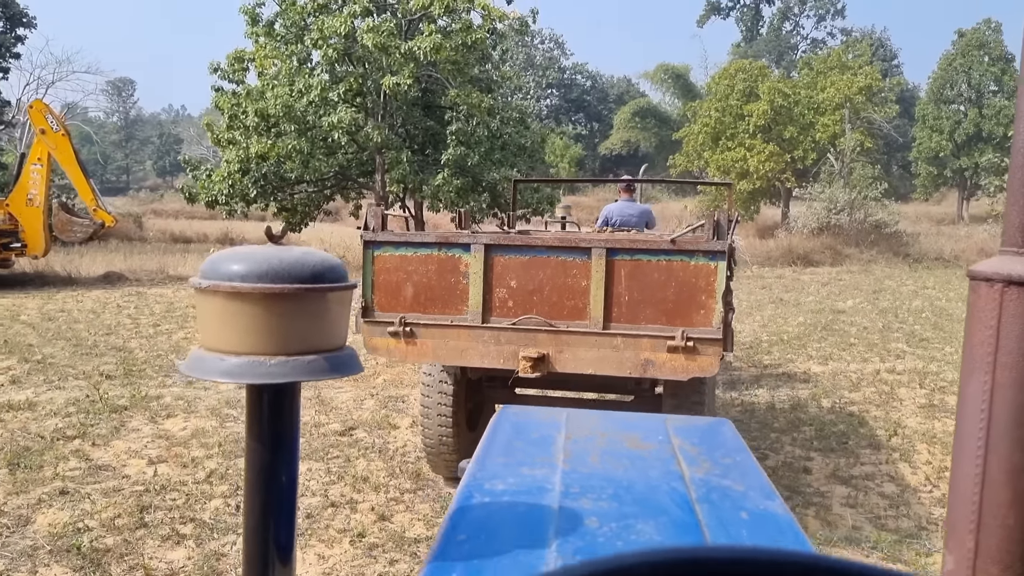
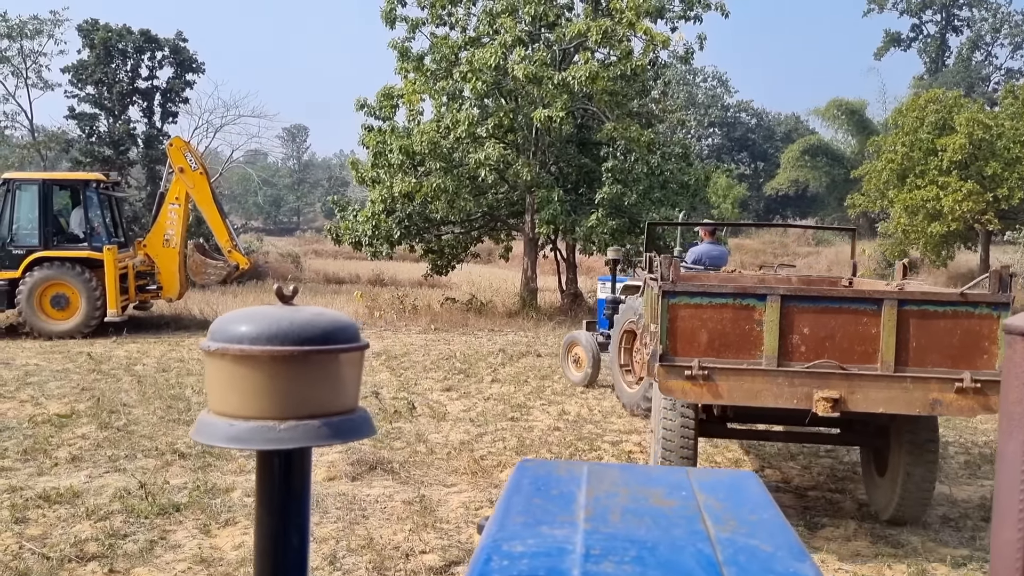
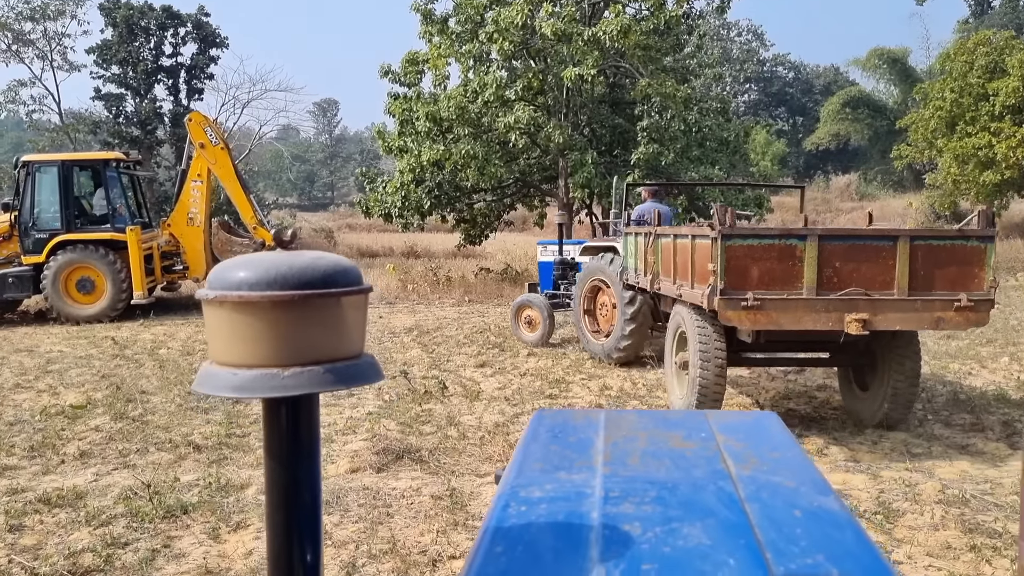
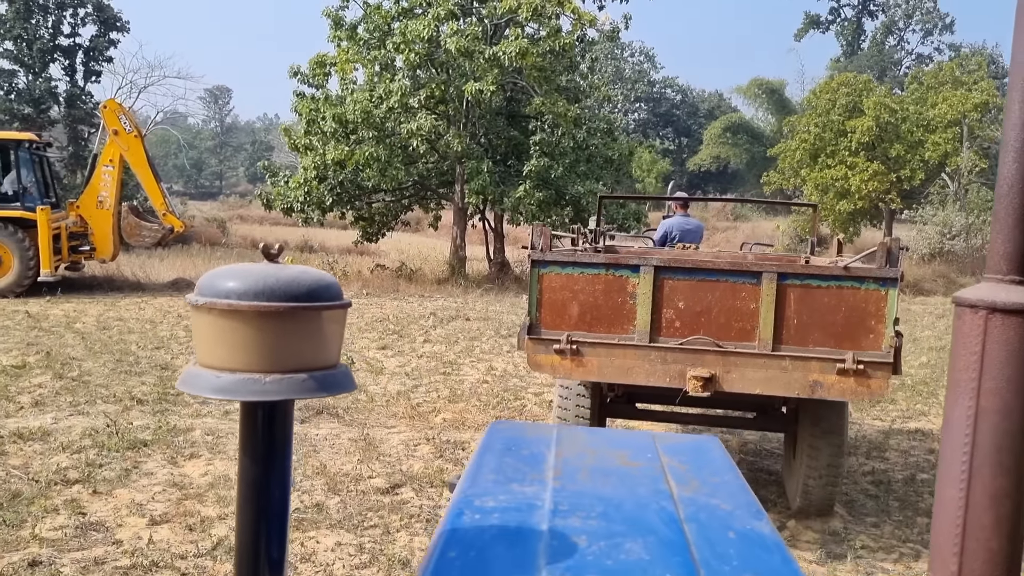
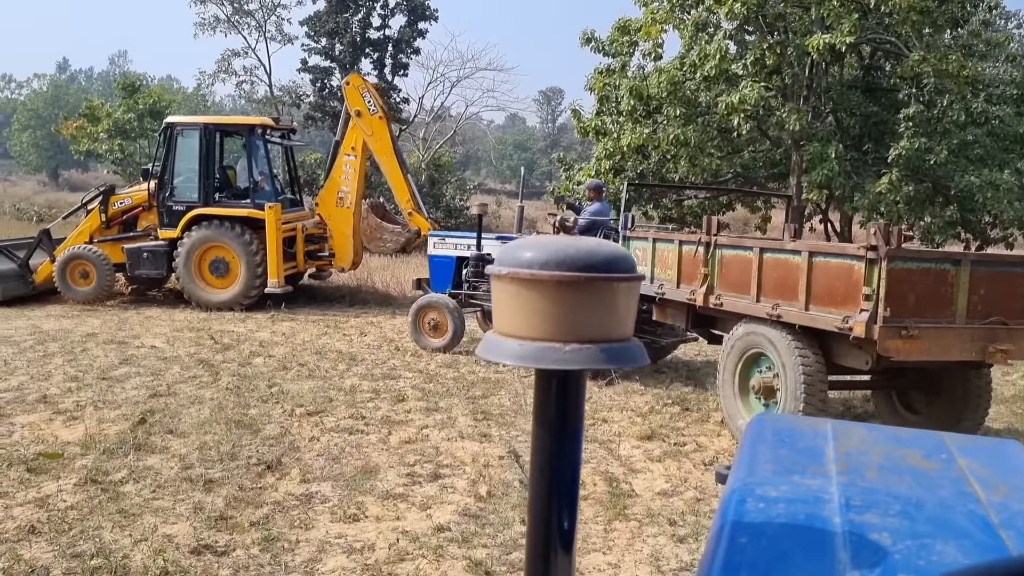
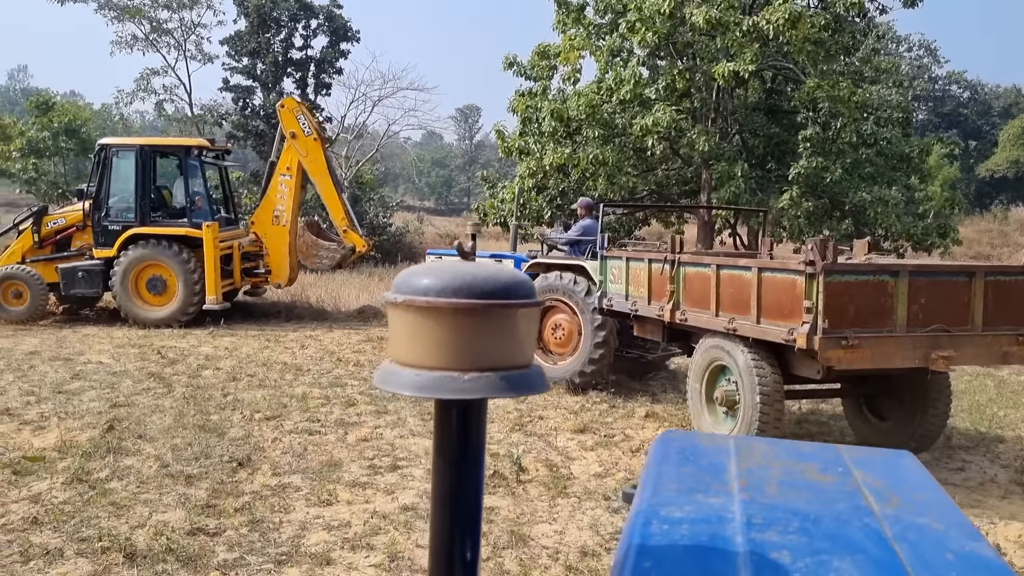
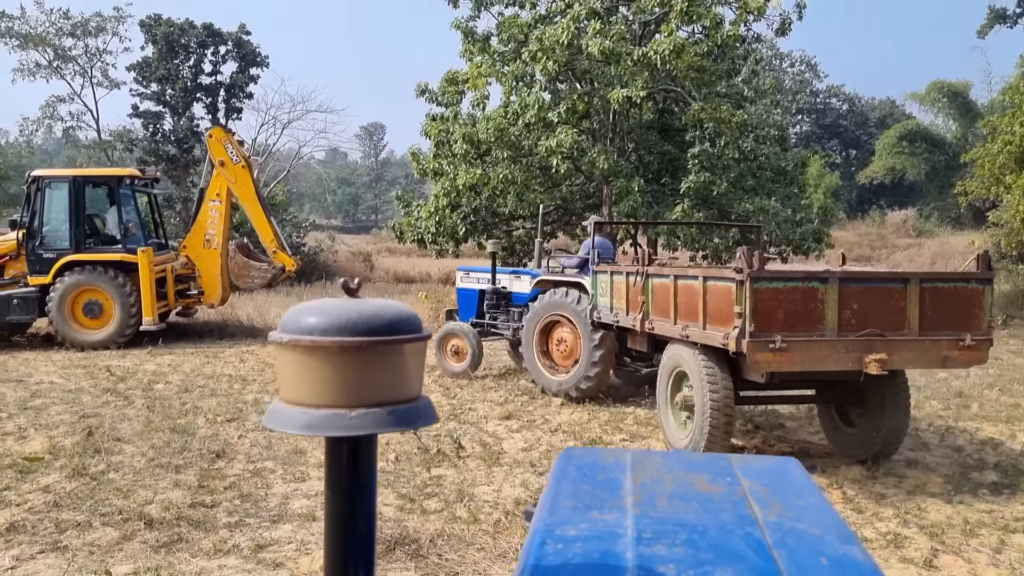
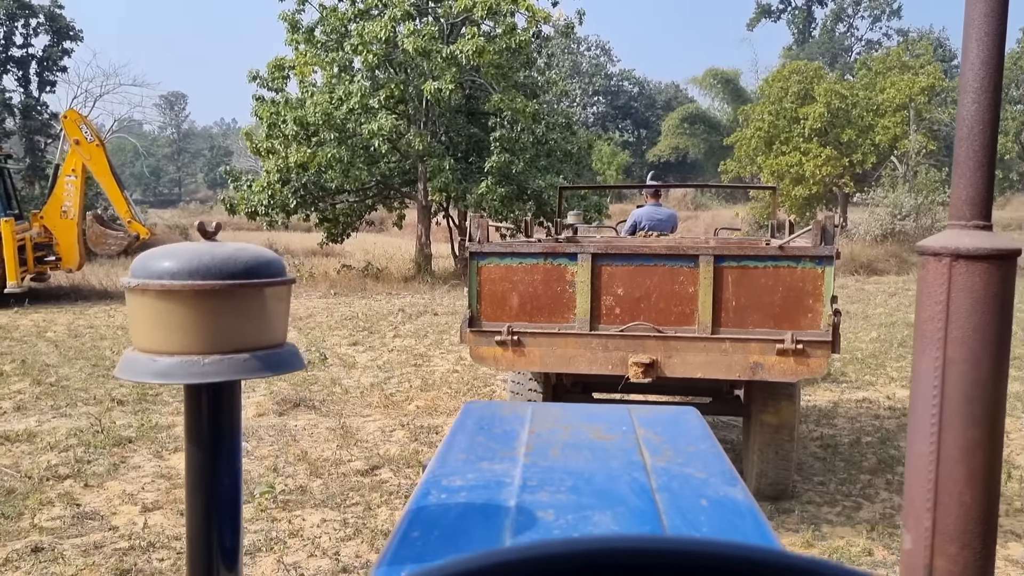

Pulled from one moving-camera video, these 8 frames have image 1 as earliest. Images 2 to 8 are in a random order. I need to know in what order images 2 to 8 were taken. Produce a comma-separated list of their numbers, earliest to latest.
8, 4, 2, 3, 7, 6, 5
